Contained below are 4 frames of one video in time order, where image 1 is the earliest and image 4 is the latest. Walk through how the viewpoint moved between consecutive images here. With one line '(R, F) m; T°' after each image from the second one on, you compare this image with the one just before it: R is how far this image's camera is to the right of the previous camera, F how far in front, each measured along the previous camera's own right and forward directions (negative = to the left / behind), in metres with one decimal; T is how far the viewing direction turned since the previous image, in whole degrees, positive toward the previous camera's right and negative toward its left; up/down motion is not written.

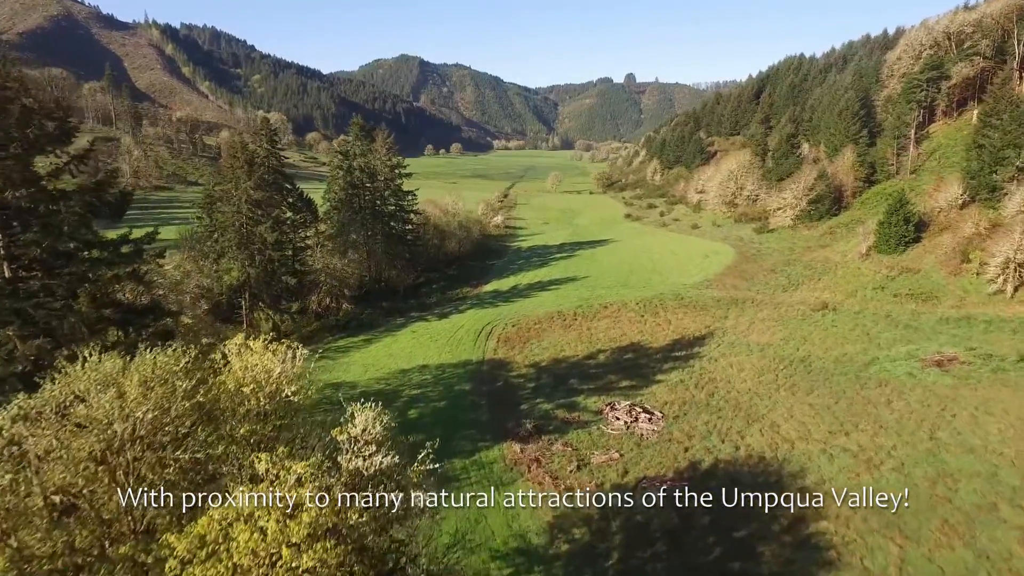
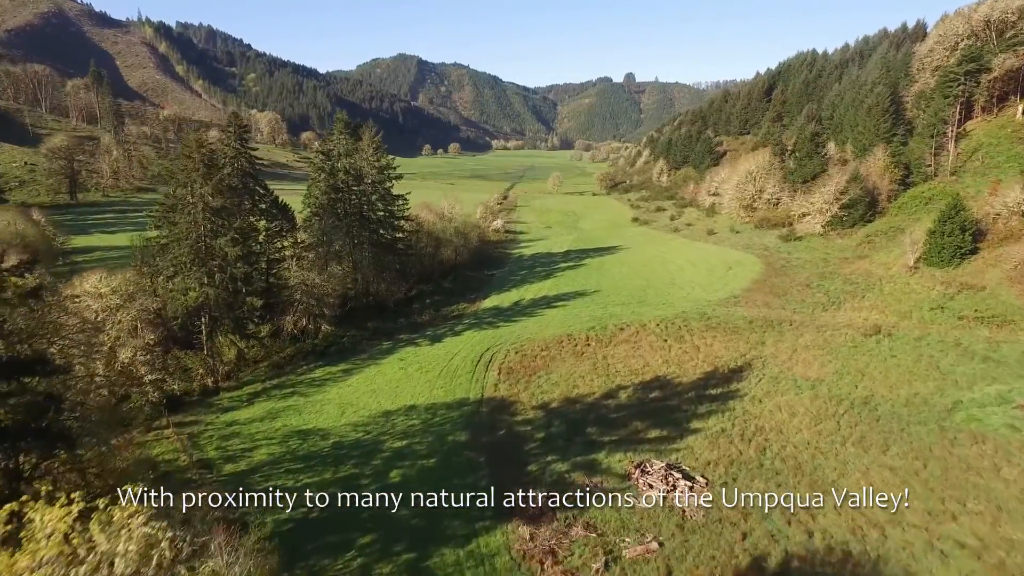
(-0.3, +6.2) m; 0°
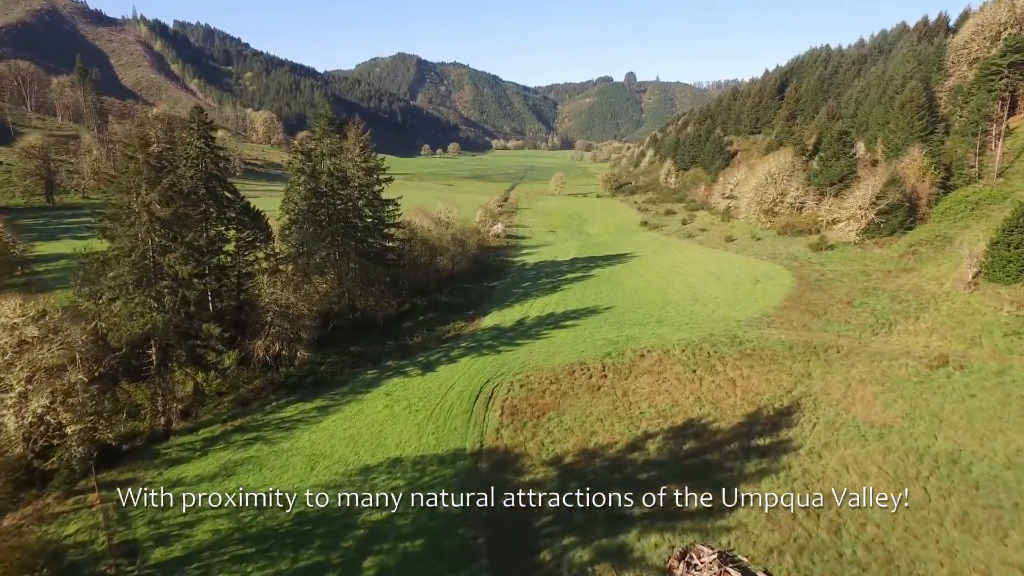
(-0.2, +5.7) m; 0°
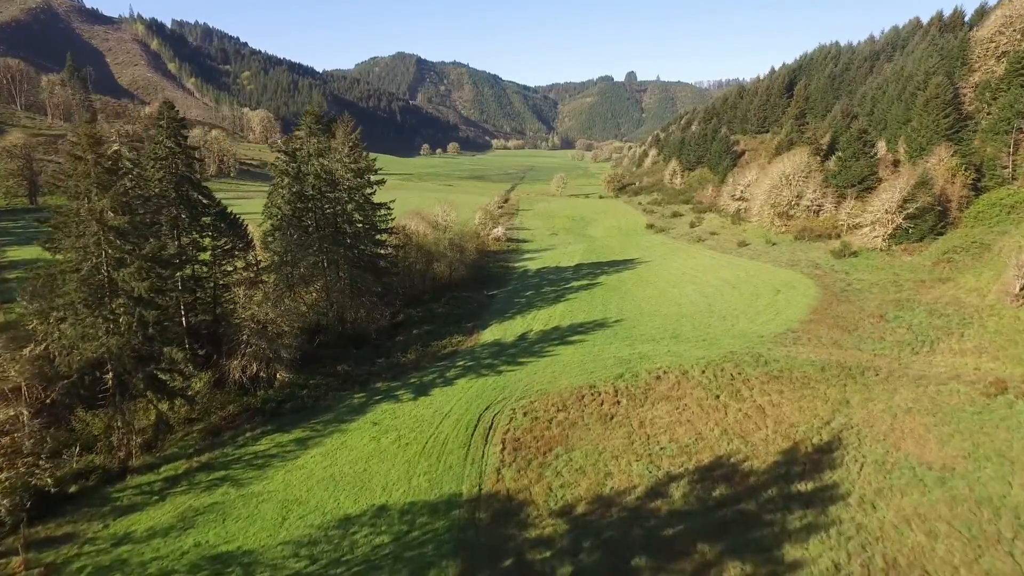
(-0.1, +3.7) m; 0°
